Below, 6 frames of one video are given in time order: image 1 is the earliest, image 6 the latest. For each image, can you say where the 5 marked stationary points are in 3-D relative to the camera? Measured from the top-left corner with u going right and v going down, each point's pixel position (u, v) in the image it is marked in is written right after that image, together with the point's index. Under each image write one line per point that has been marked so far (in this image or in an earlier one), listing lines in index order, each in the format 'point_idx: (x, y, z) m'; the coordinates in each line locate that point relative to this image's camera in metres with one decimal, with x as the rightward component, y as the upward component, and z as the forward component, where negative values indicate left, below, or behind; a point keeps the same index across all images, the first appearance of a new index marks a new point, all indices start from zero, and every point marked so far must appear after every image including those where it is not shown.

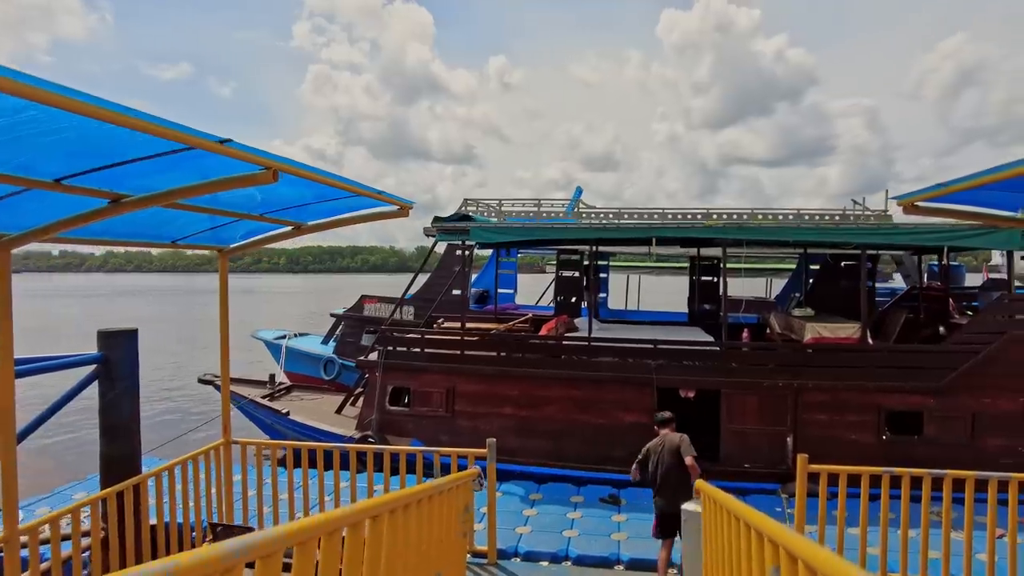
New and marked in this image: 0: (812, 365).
0: (+3.9, -1.0, +8.1) m
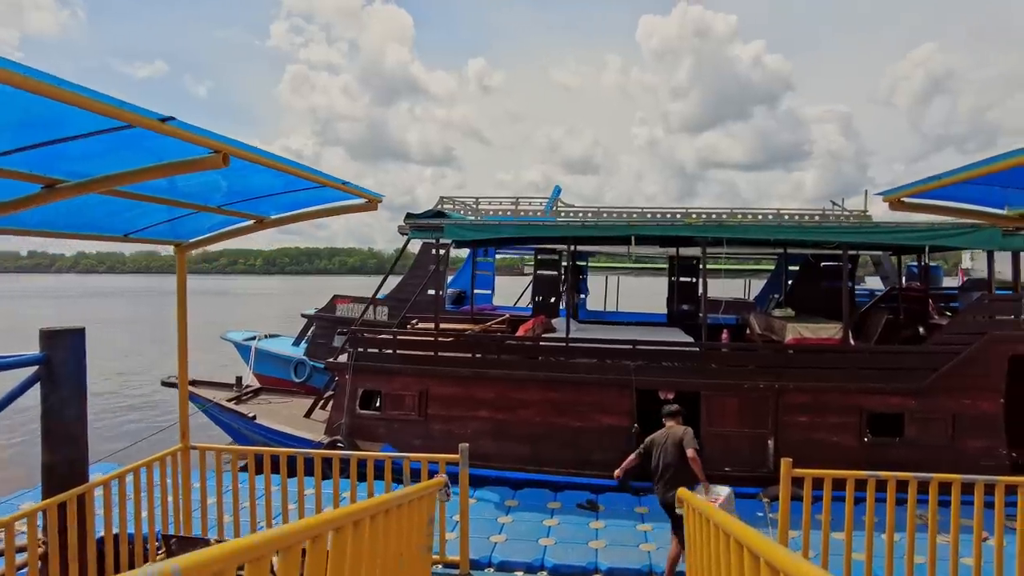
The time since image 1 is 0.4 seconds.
0: (+3.6, -1.0, +7.9) m
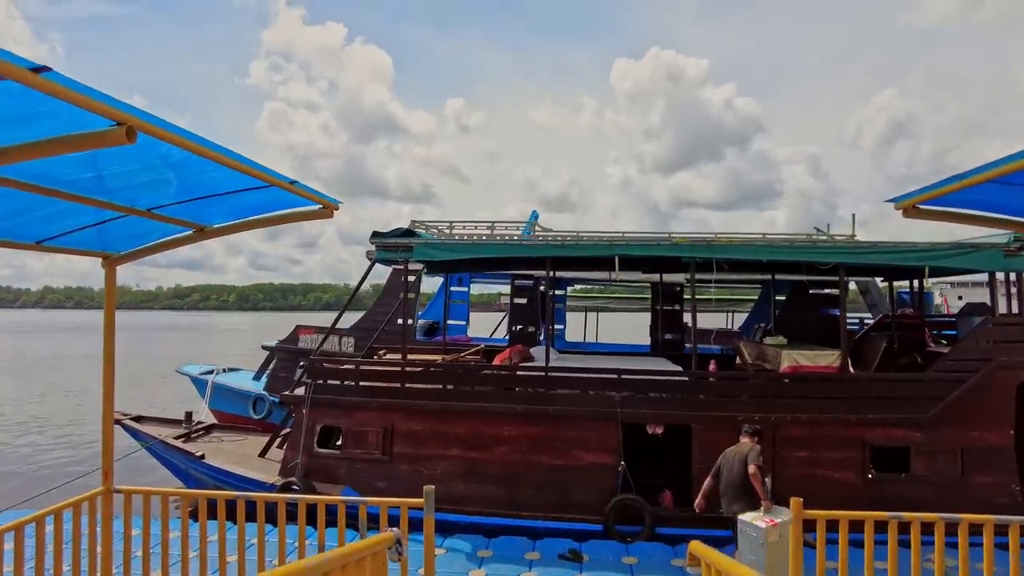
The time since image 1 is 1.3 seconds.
0: (+3.3, -1.3, +7.3) m
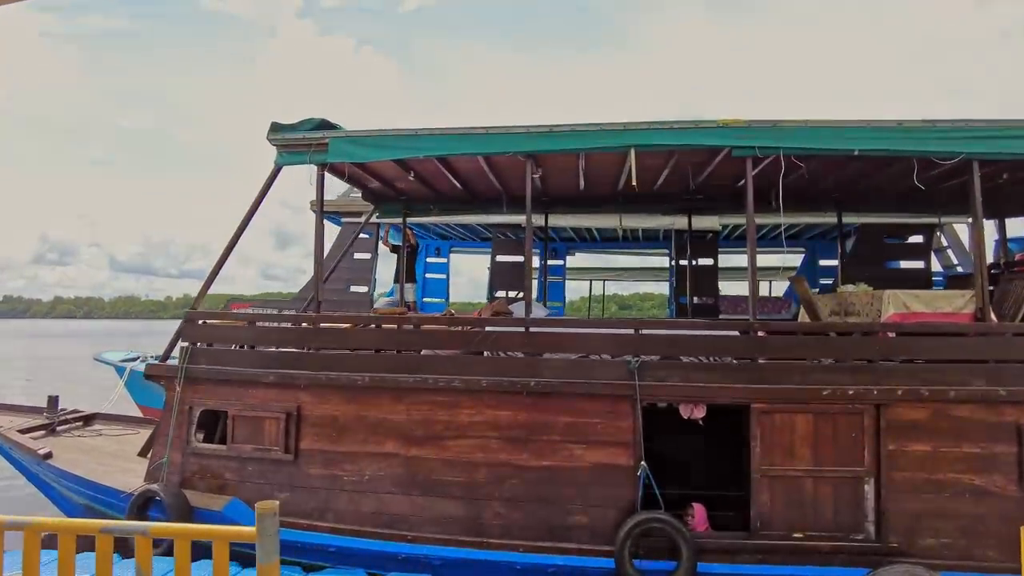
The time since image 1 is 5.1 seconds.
0: (+3.0, -0.6, +4.8) m
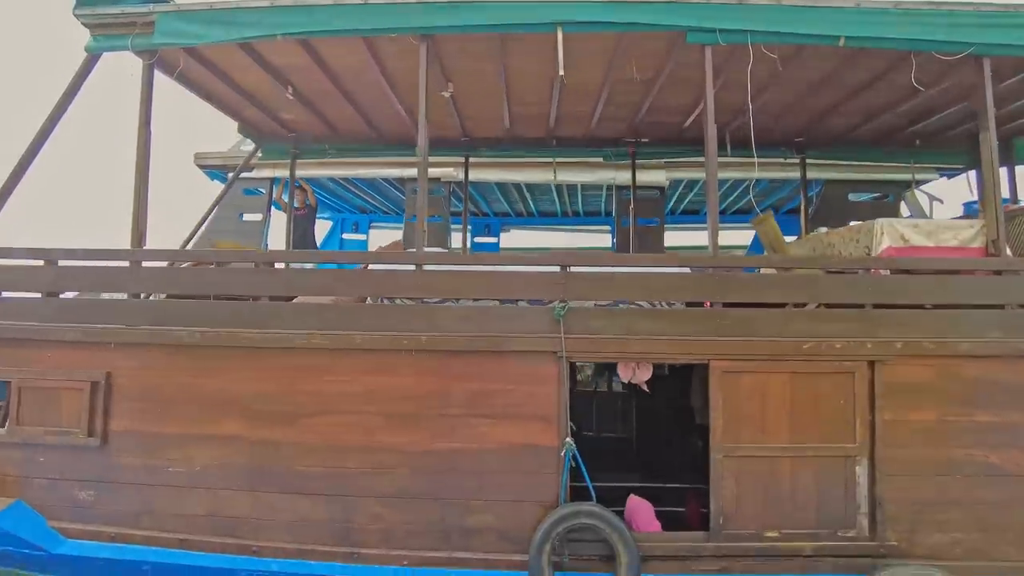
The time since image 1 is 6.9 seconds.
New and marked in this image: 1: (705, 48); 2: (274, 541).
0: (+2.3, -0.1, +3.7) m
1: (+1.2, +1.5, +3.9) m
2: (-1.4, -1.5, +3.7) m
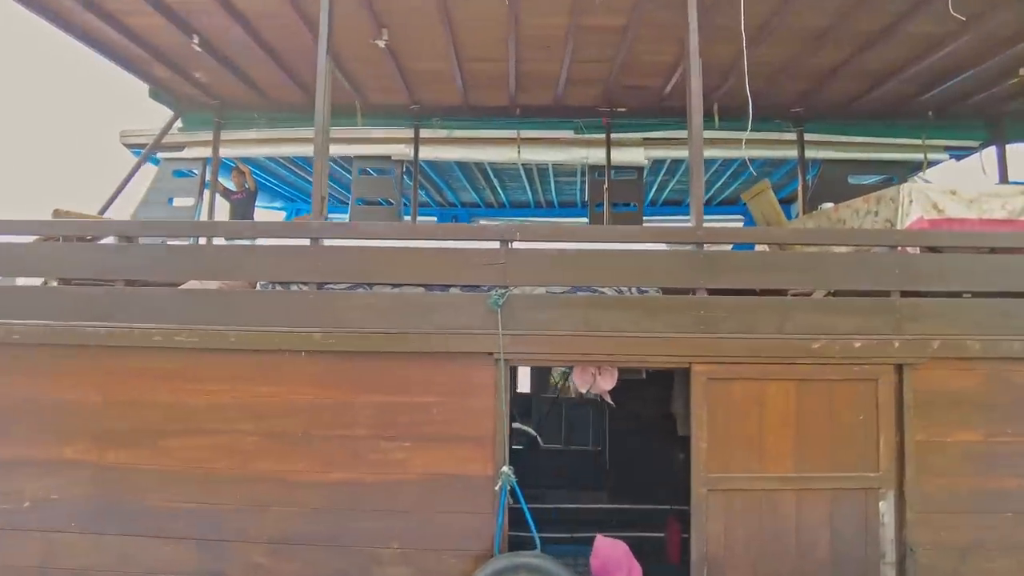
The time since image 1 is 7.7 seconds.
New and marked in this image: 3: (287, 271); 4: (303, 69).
0: (+2.0, 0.0, +2.9) m
1: (+0.9, +1.6, +3.1) m
2: (-1.8, -1.4, +2.8) m
3: (-1.1, +0.1, +3.0) m
4: (-1.7, +1.8, +5.0) m
